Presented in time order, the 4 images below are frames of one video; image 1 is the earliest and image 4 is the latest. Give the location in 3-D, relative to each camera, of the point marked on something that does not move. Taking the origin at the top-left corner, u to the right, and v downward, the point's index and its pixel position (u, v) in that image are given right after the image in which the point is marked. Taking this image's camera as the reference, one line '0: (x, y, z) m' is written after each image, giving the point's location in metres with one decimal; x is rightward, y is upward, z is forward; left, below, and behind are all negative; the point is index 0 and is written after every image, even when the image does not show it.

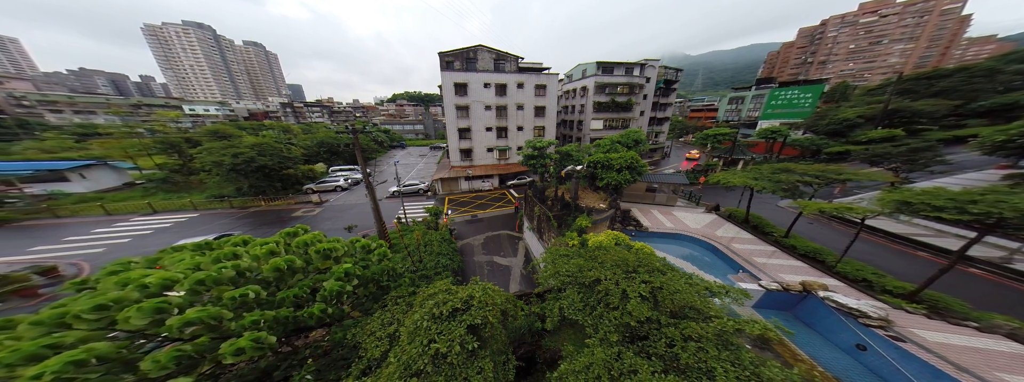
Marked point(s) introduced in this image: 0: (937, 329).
0: (+13.1, -4.3, +6.6) m
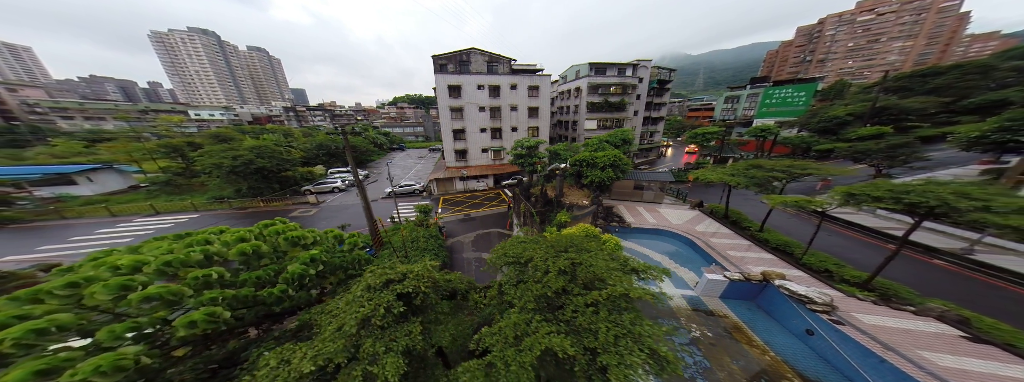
0: (+12.0, -4.0, +7.0) m
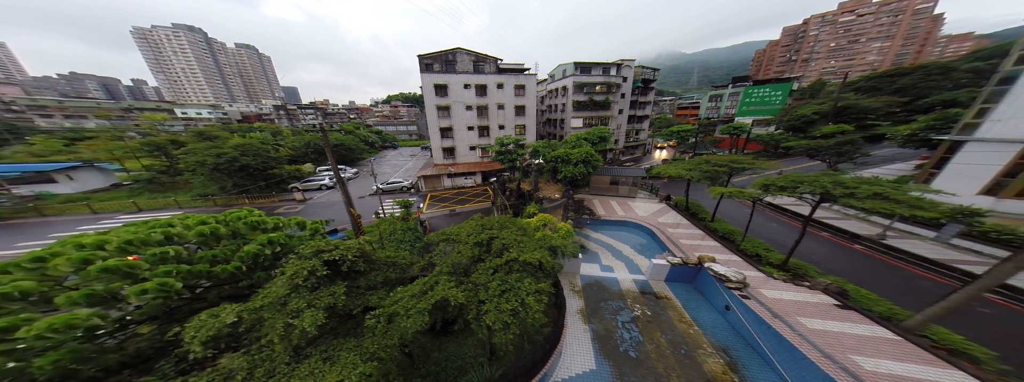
0: (+10.2, -3.7, +8.0) m
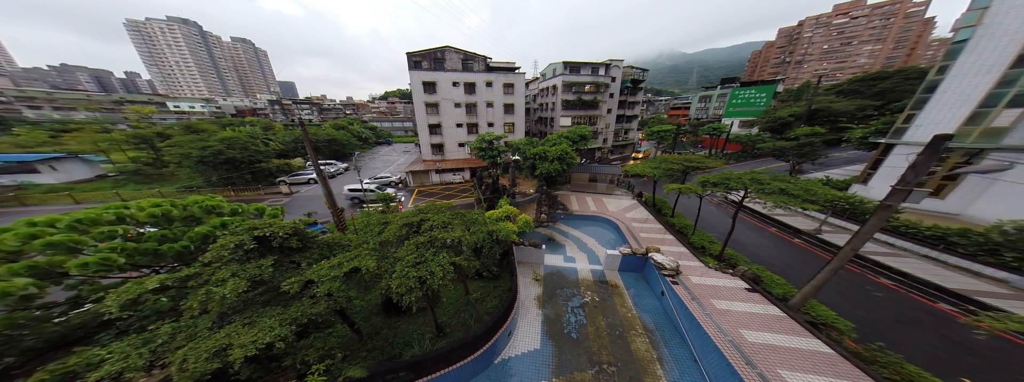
0: (+8.2, -3.5, +8.6) m
